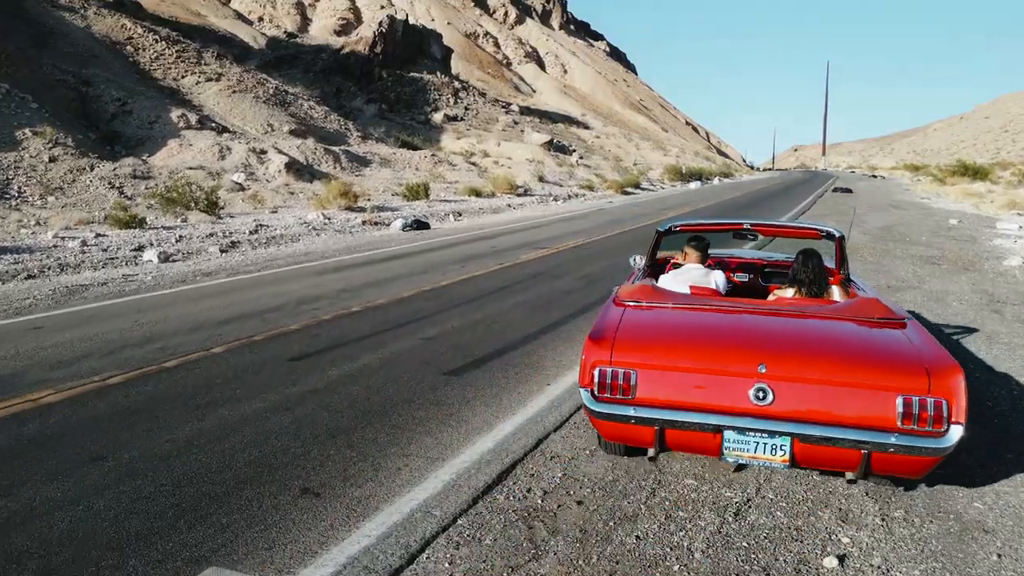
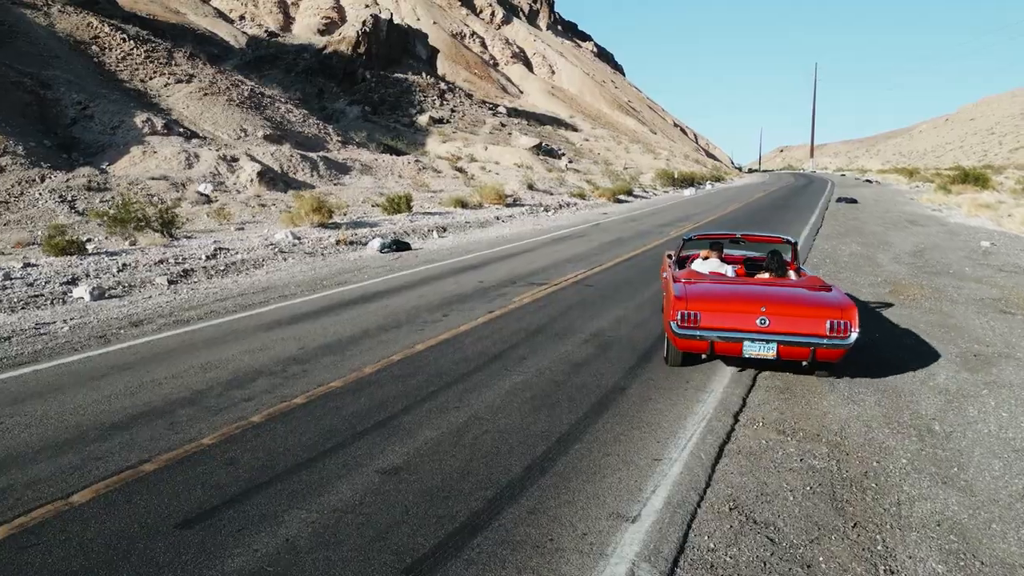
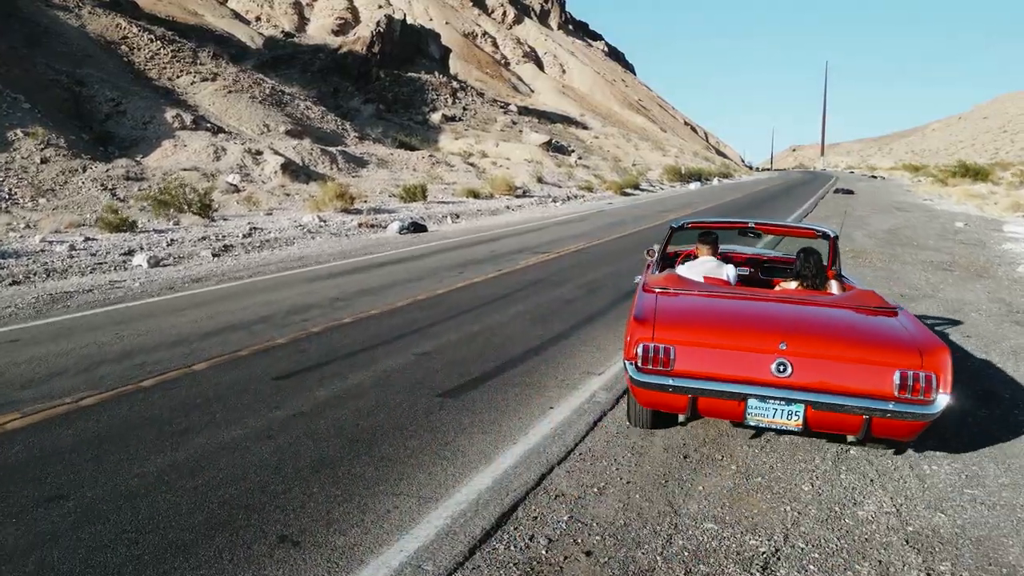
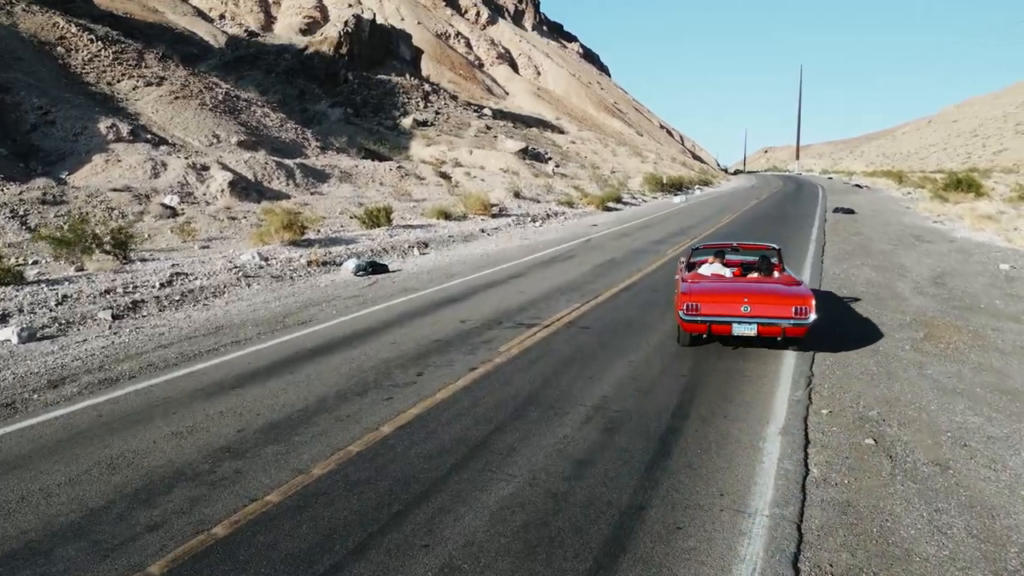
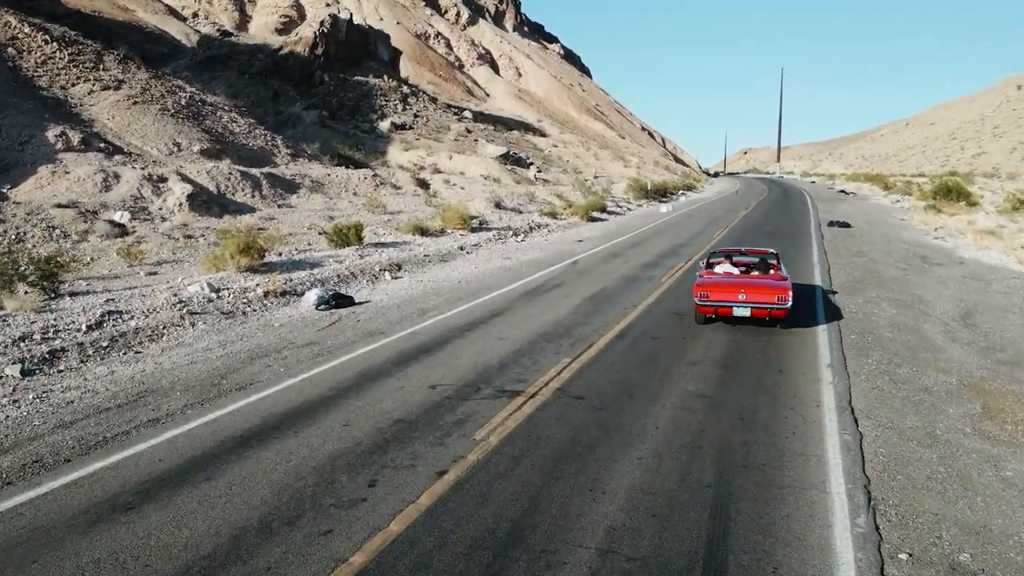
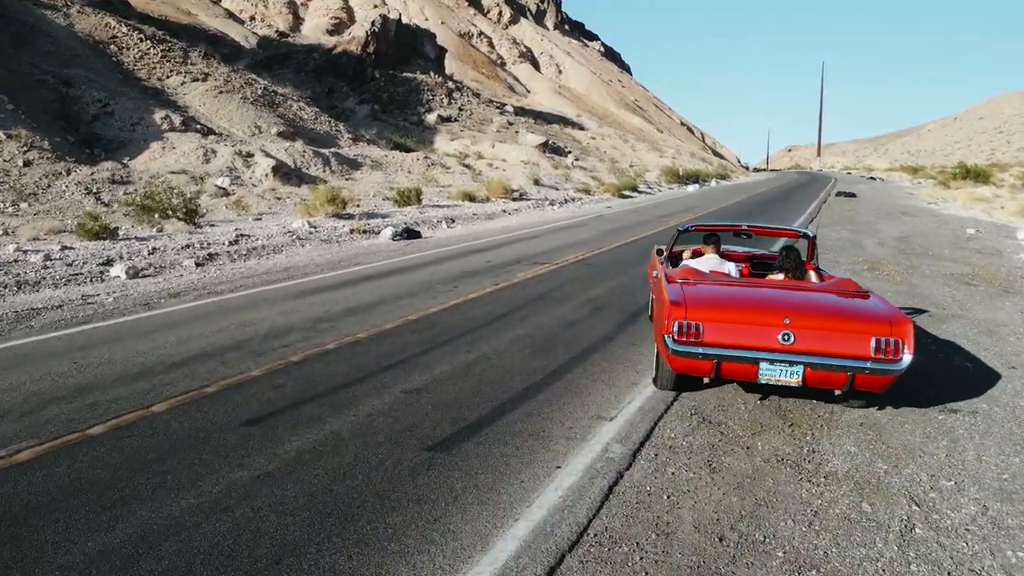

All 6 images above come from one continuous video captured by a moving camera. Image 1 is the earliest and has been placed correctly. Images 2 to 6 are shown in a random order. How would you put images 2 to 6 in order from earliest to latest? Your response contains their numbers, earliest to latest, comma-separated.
3, 6, 2, 4, 5
